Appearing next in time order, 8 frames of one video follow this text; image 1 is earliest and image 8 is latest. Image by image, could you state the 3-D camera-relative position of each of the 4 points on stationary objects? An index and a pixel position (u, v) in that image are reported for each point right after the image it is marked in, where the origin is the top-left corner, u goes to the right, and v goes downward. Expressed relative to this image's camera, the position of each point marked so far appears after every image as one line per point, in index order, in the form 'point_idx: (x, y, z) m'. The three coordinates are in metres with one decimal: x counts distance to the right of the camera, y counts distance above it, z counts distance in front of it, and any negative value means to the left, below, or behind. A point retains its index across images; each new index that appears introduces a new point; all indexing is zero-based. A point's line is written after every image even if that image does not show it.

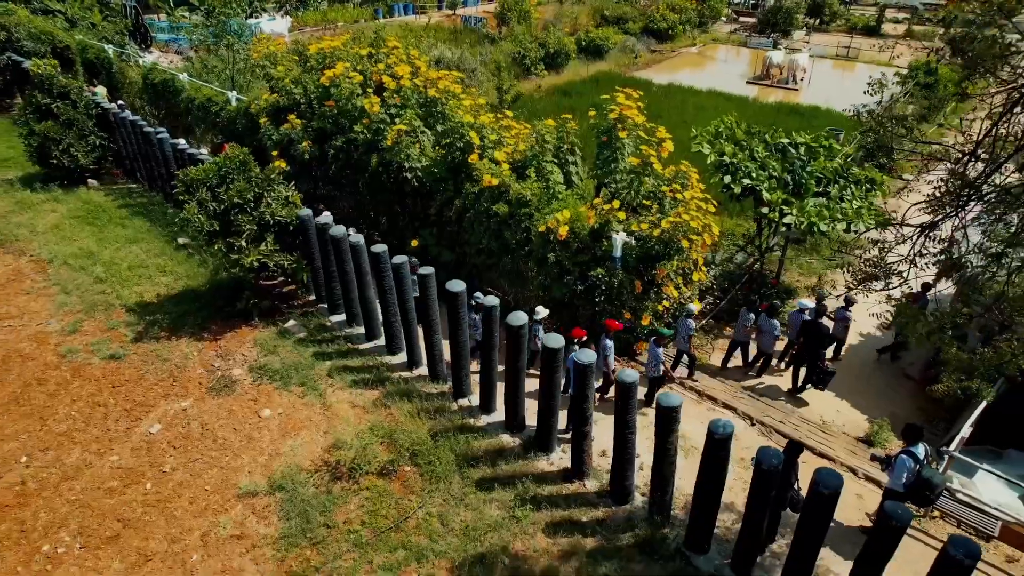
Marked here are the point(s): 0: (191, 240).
0: (-4.0, +0.6, +8.6) m
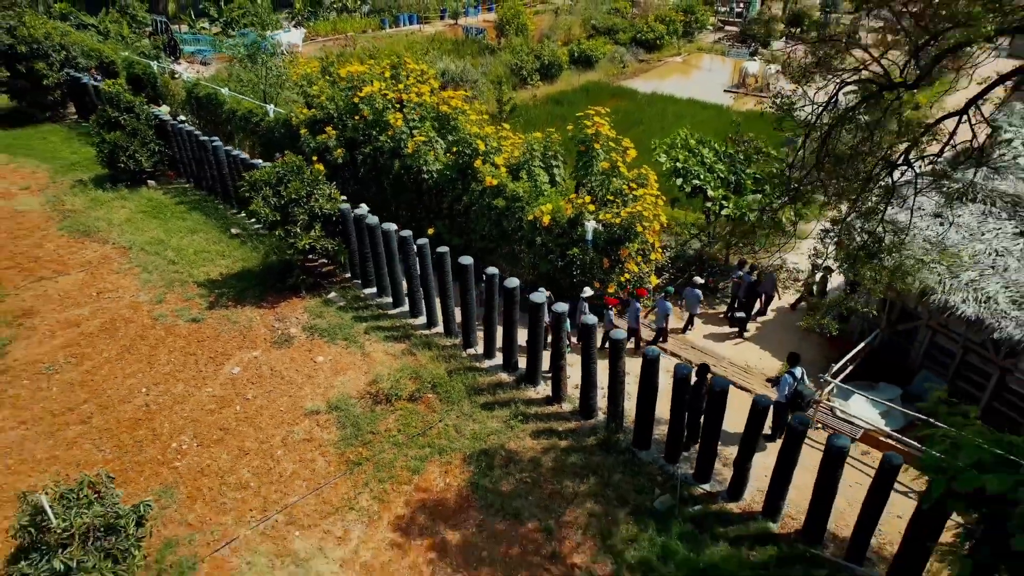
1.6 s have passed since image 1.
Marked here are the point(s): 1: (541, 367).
0: (-4.1, +0.9, +10.3) m
1: (+0.3, -0.8, +7.0) m
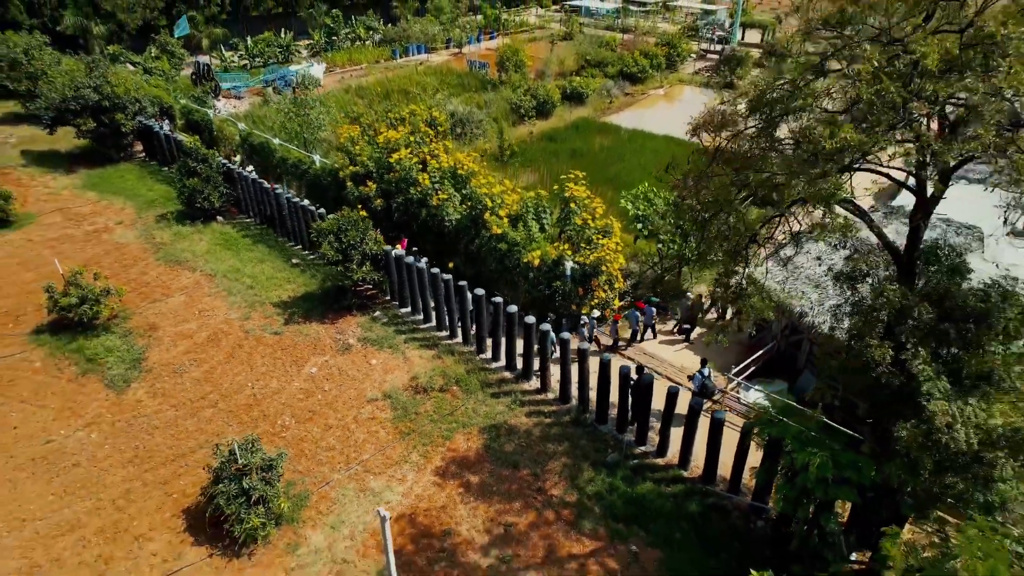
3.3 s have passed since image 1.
0: (-4.1, +0.5, +13.2) m
1: (+0.3, -1.2, +9.9) m
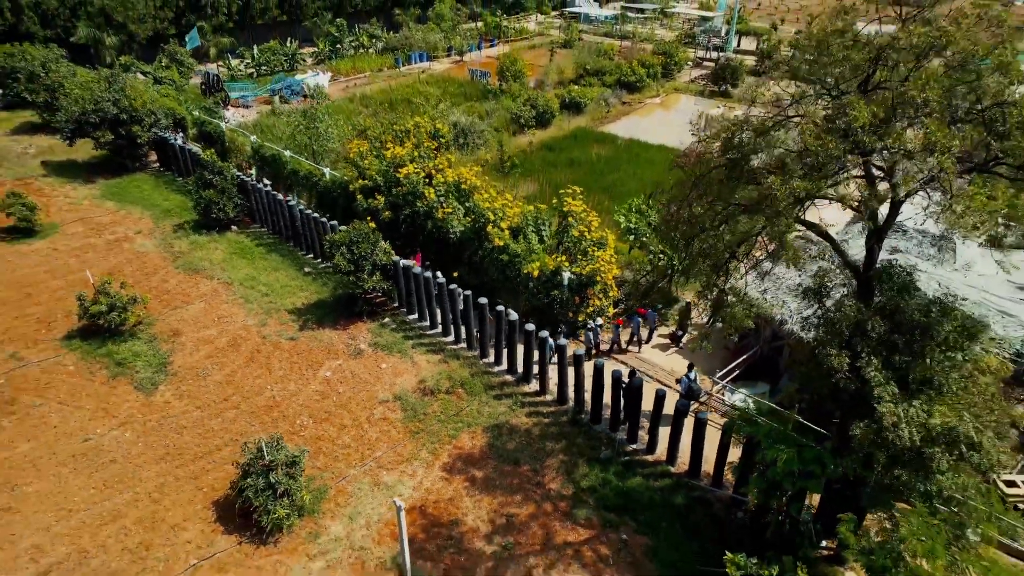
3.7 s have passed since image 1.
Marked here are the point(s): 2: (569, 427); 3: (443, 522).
0: (-4.1, +0.4, +13.9) m
1: (+0.3, -1.3, +10.6) m
2: (+0.8, -2.0, +9.7) m
3: (-0.8, -2.8, +8.1) m
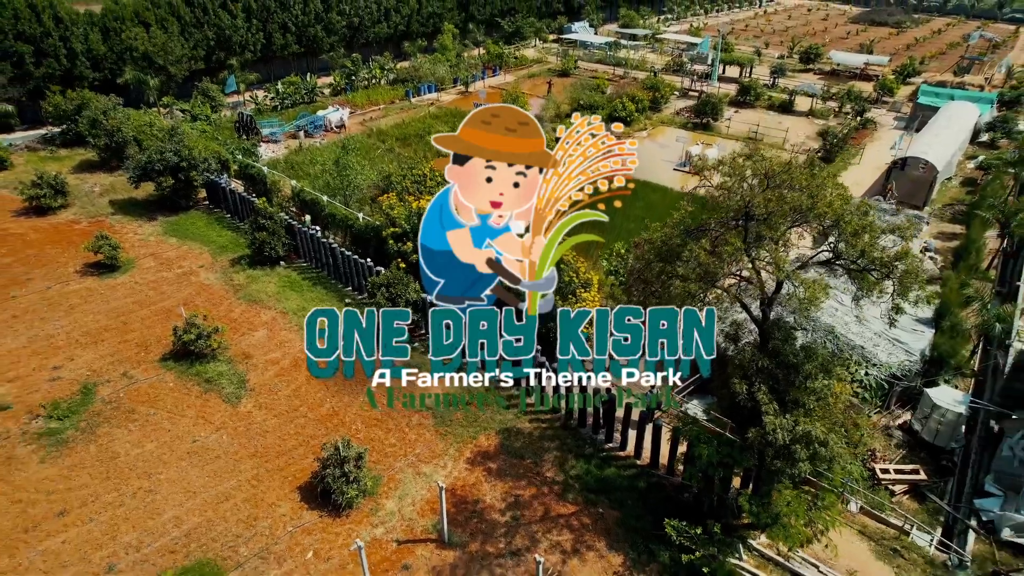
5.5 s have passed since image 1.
0: (-4.0, -0.3, +16.8) m
1: (+0.4, -2.0, +13.5) m
2: (+0.9, -2.6, +12.6) m
3: (-0.7, -3.4, +11.0) m
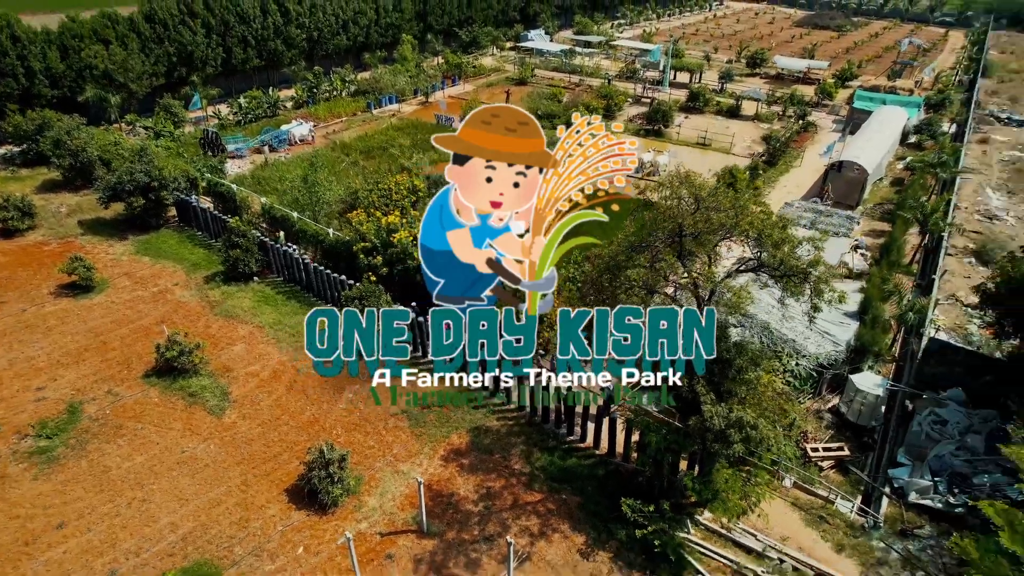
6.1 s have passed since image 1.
0: (-4.9, -0.6, +17.7) m
1: (-0.3, -2.1, +14.6) m
2: (+0.3, -2.8, +13.7) m
3: (-1.2, -3.7, +12.1) m
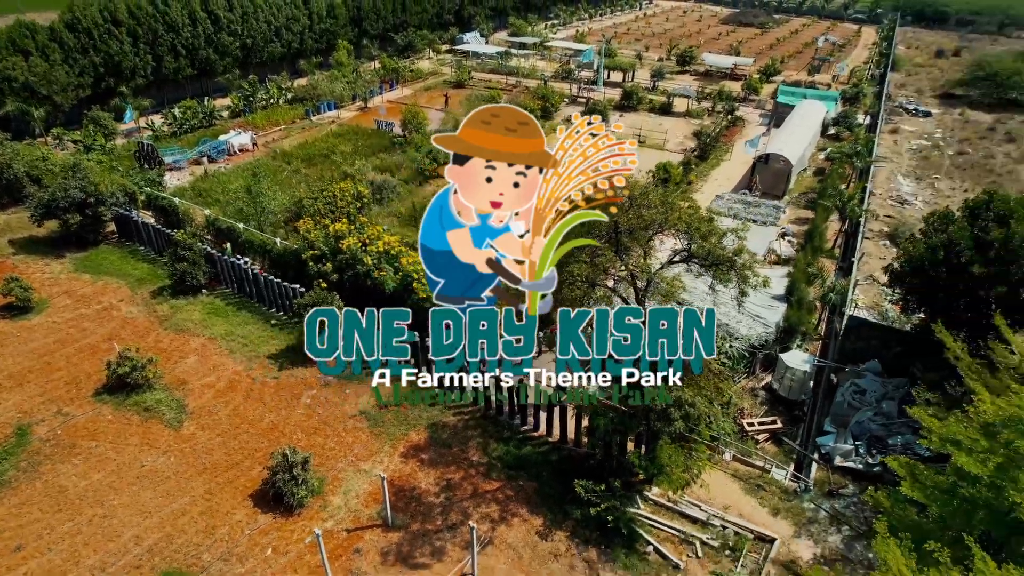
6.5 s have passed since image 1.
0: (-6.2, -0.8, +17.9) m
1: (-1.3, -2.2, +15.2) m
2: (-0.6, -2.8, +14.3) m
3: (-1.9, -3.7, +12.5) m
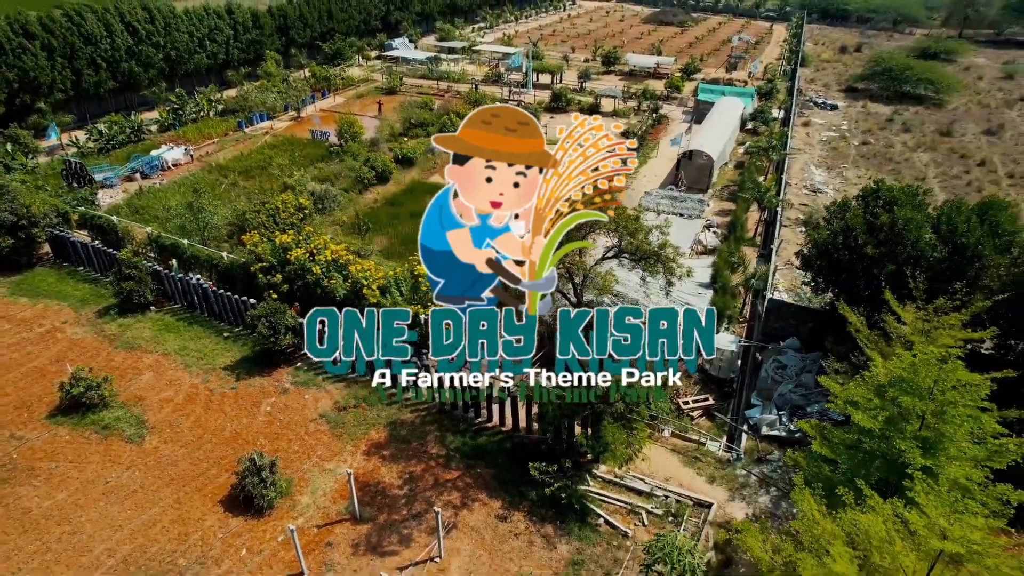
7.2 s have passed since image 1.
0: (-7.6, -1.2, +18.2) m
1: (-2.4, -2.2, +15.9) m
2: (-1.6, -2.8, +15.2) m
3: (-2.7, -3.8, +13.3) m
